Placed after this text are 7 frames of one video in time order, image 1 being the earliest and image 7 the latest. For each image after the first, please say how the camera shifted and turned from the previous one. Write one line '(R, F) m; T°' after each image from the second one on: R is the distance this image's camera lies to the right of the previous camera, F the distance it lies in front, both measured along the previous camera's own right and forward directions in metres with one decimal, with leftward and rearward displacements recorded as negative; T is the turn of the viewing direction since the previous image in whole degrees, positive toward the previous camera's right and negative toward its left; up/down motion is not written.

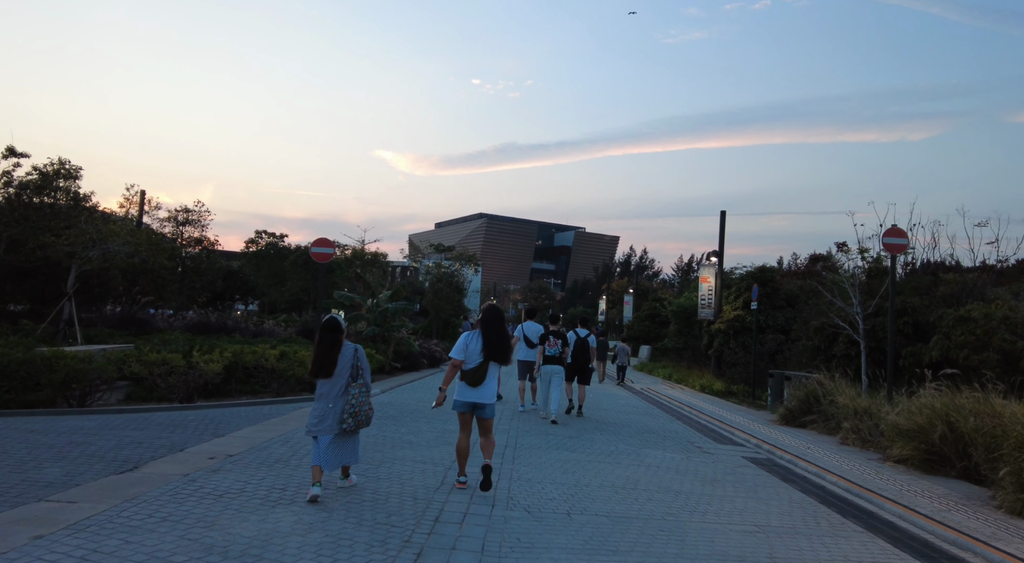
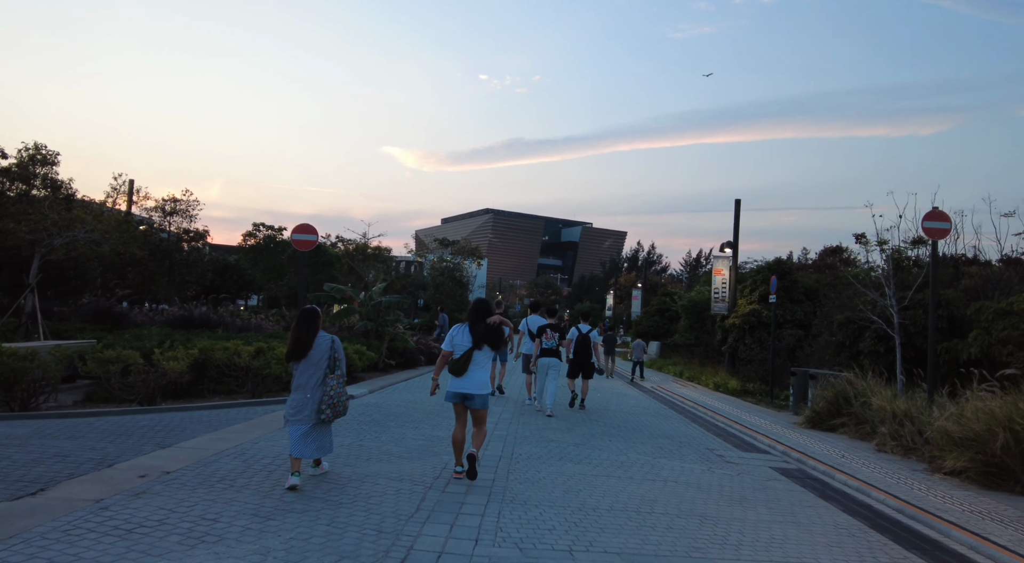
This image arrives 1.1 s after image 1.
(+0.1, +1.4) m; -1°
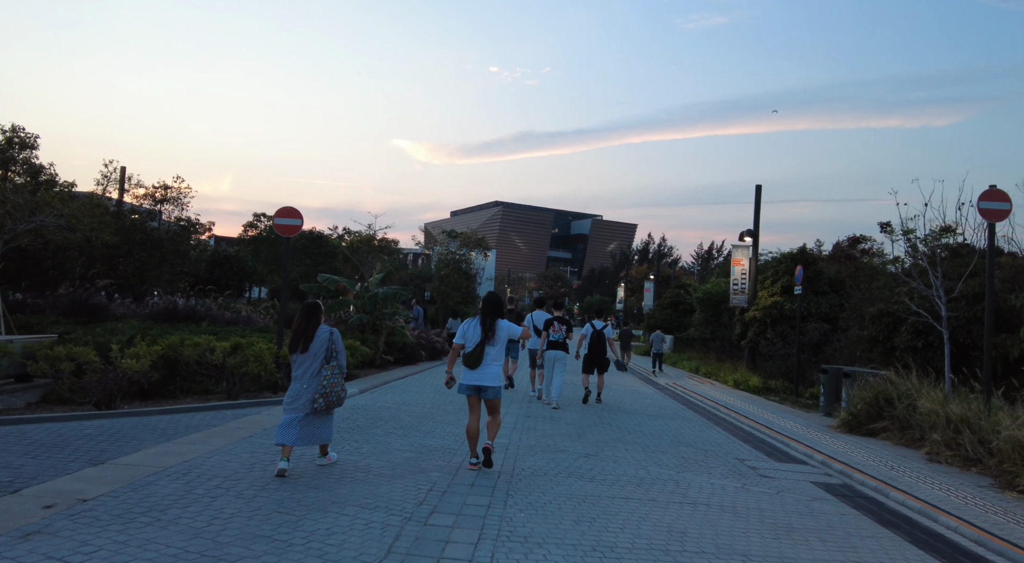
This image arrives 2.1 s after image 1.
(+0.1, +1.3) m; -1°
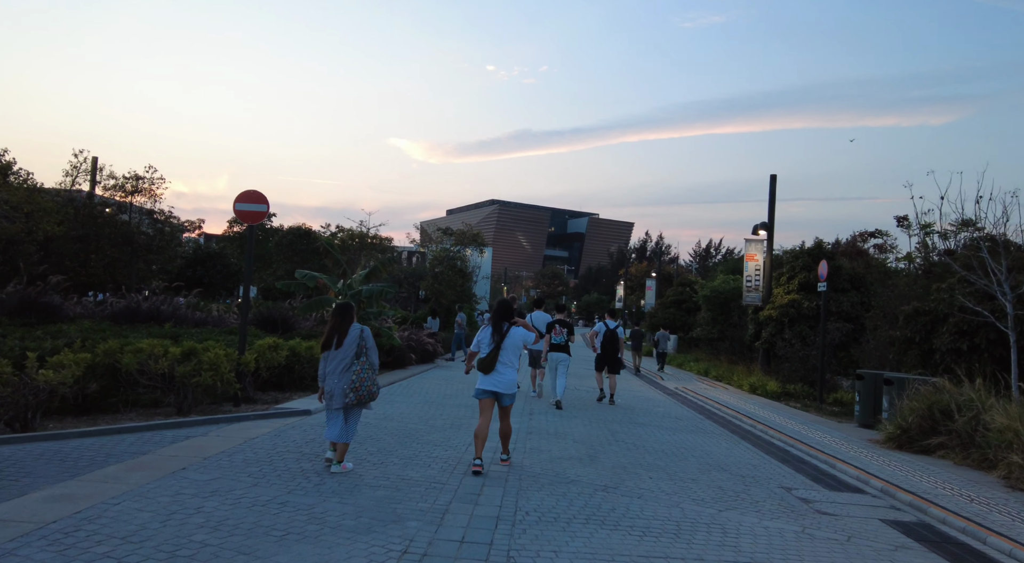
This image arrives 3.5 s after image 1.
(0.0, +1.7) m; 0°
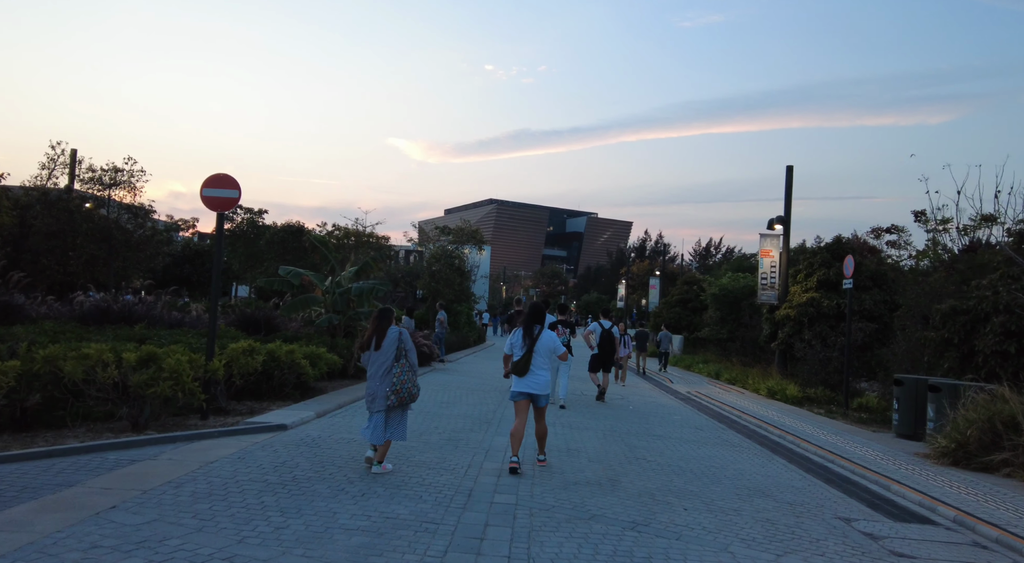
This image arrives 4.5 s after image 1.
(-0.1, +1.3) m; 0°
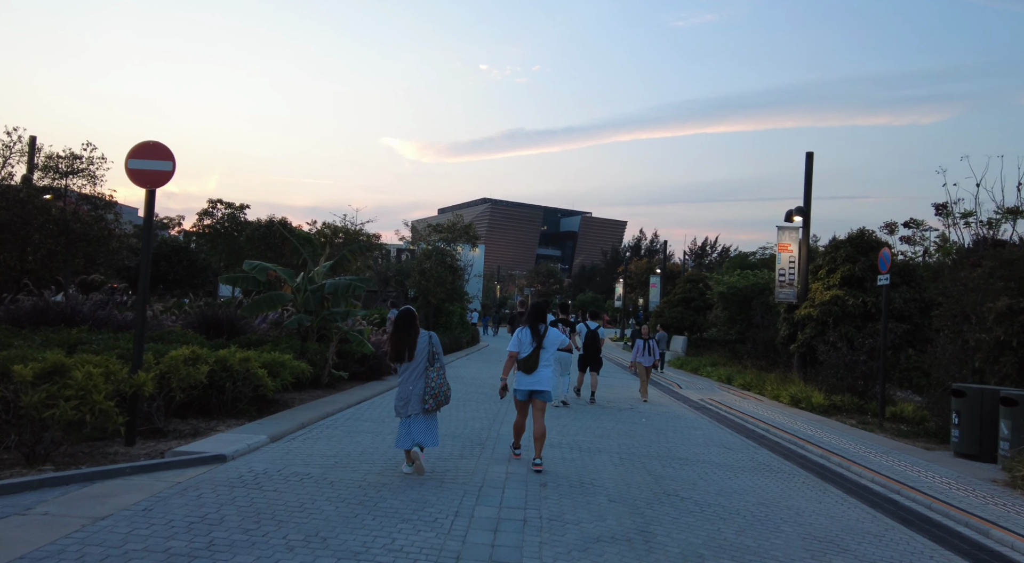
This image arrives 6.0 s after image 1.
(-0.1, +1.9) m; 0°
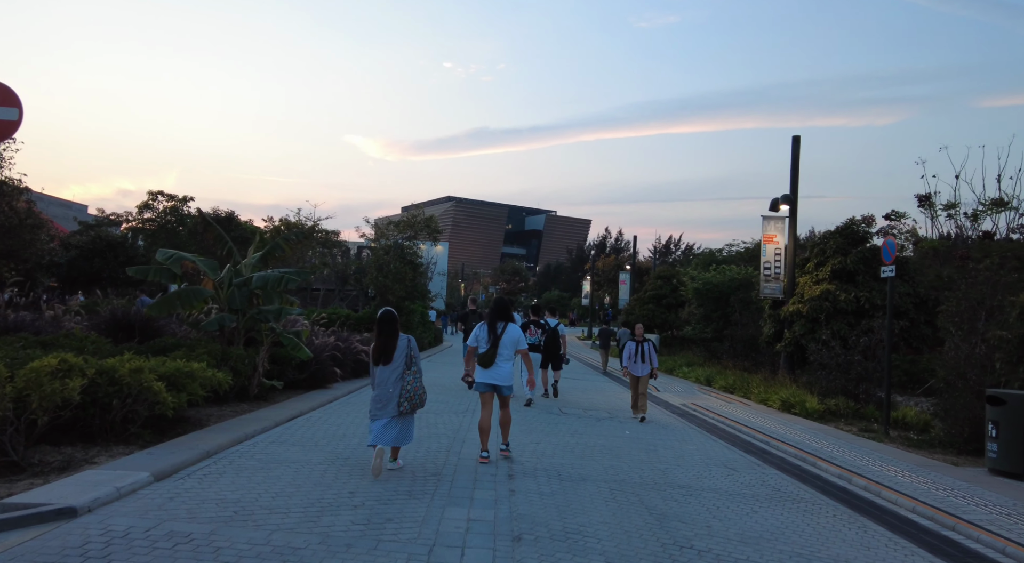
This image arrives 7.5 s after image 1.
(0.0, +1.9) m; +3°
